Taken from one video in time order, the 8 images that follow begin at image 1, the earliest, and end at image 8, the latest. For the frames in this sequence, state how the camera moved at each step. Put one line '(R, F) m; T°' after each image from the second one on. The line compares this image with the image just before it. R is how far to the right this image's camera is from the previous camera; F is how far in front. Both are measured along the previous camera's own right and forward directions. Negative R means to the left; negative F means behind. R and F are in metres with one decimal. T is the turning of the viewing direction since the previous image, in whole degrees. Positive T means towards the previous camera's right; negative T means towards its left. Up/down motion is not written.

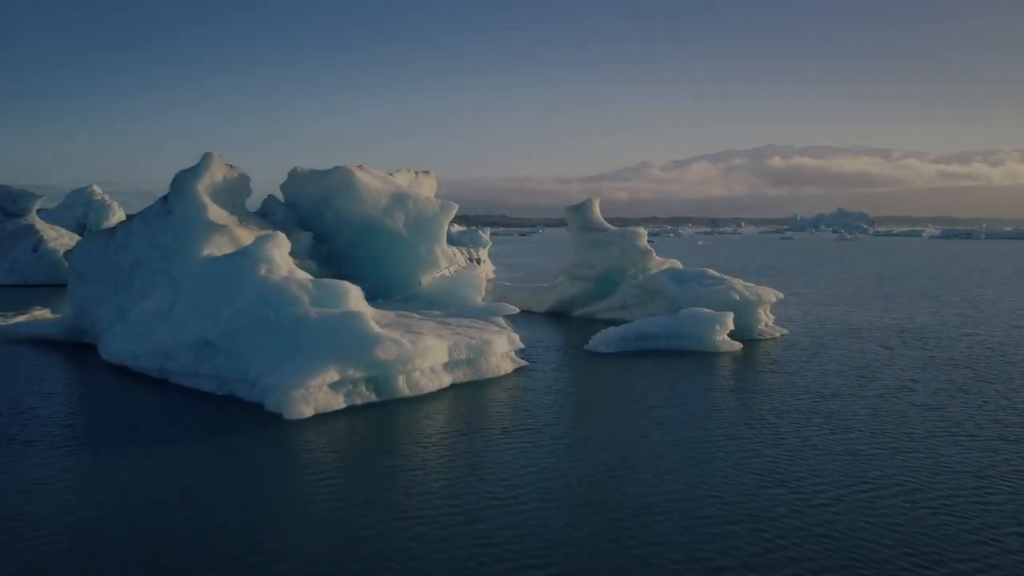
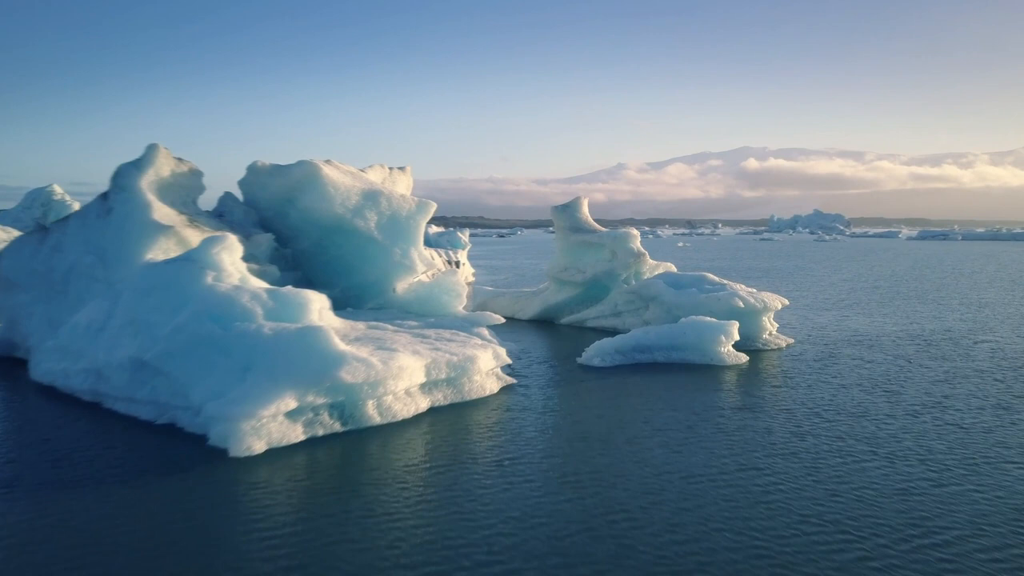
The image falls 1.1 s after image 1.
(-0.2, +2.1) m; +2°
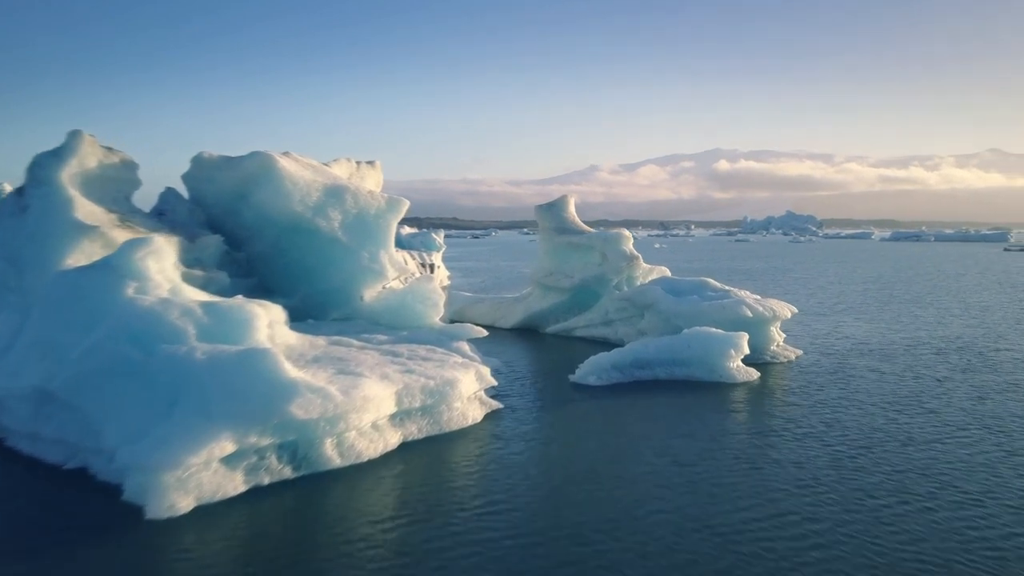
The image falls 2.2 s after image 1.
(-0.2, +2.4) m; +2°
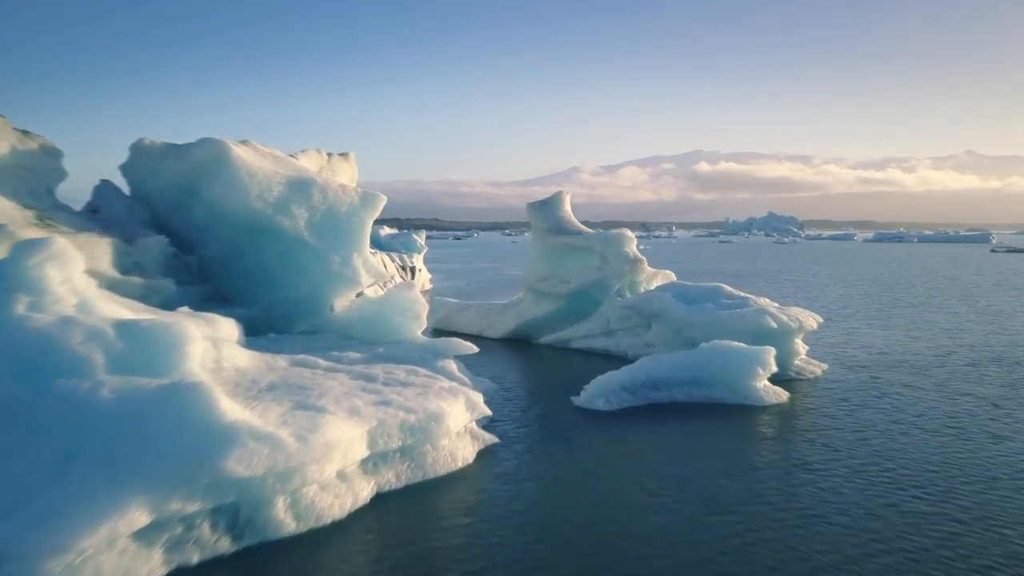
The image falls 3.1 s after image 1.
(-0.2, +2.5) m; +1°
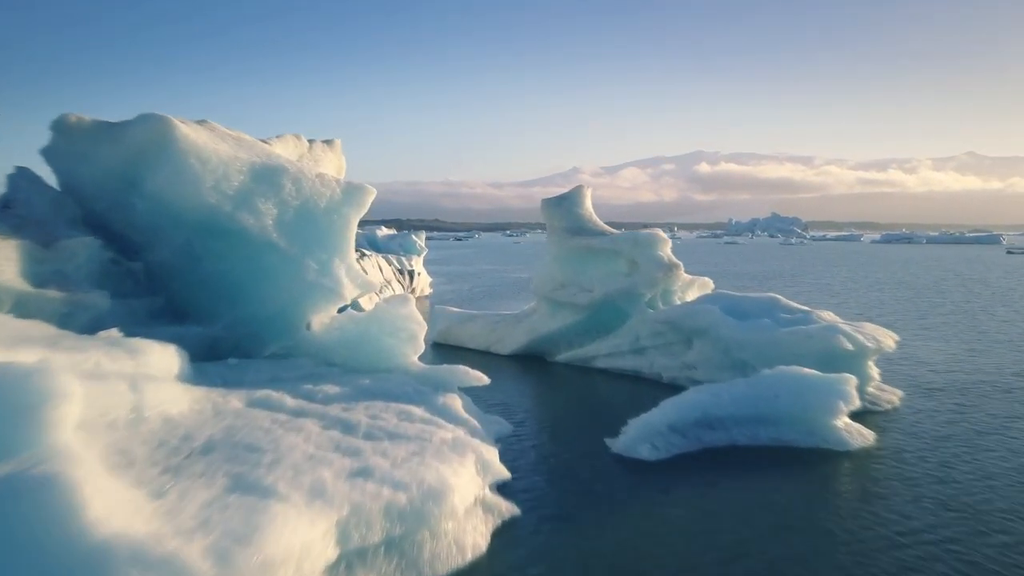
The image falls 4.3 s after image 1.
(-0.3, +3.2) m; 0°
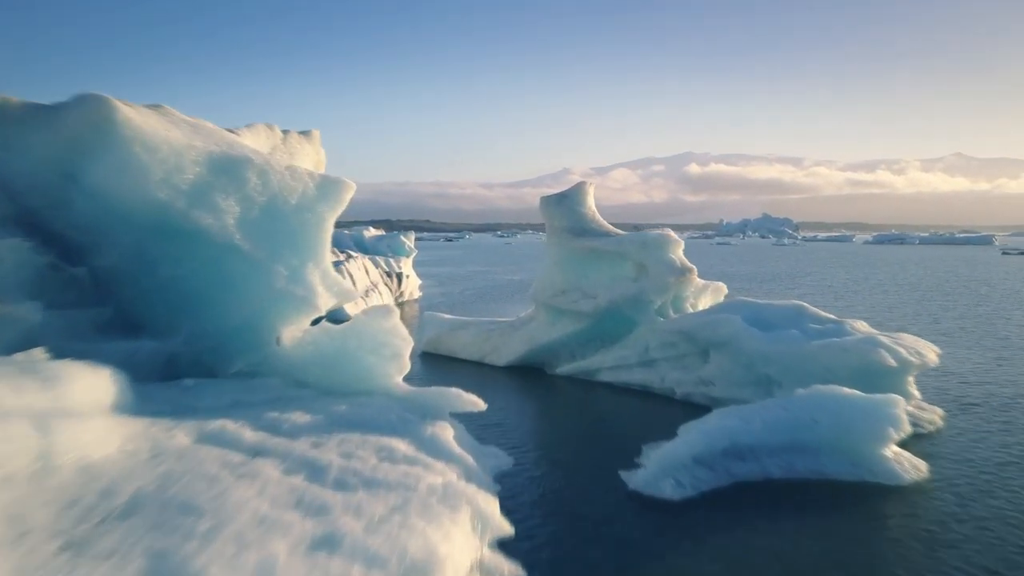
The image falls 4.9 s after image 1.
(-0.1, +1.7) m; +1°
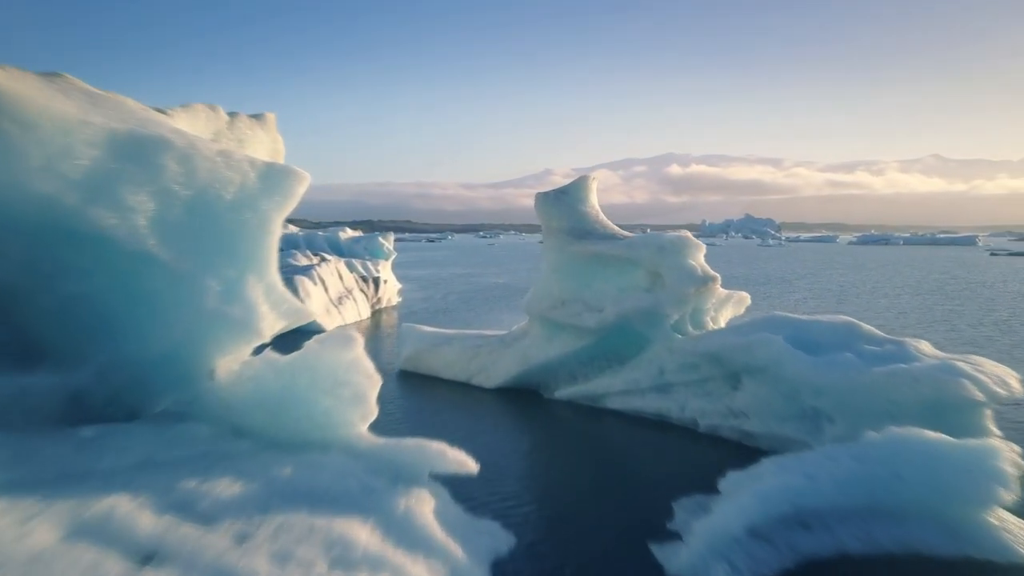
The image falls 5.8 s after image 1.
(-0.2, +2.5) m; +1°
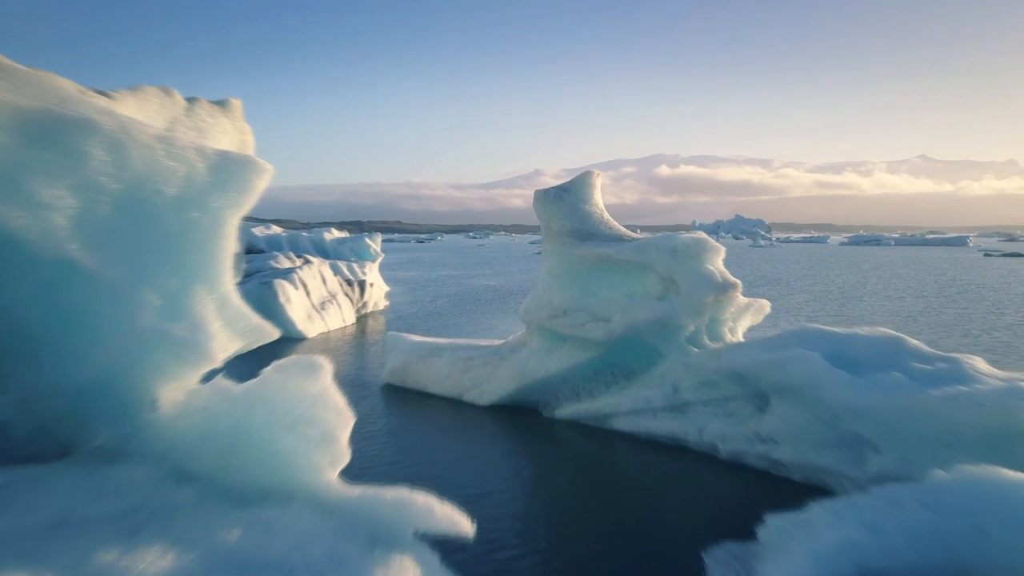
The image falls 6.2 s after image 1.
(-0.1, +1.5) m; +1°
